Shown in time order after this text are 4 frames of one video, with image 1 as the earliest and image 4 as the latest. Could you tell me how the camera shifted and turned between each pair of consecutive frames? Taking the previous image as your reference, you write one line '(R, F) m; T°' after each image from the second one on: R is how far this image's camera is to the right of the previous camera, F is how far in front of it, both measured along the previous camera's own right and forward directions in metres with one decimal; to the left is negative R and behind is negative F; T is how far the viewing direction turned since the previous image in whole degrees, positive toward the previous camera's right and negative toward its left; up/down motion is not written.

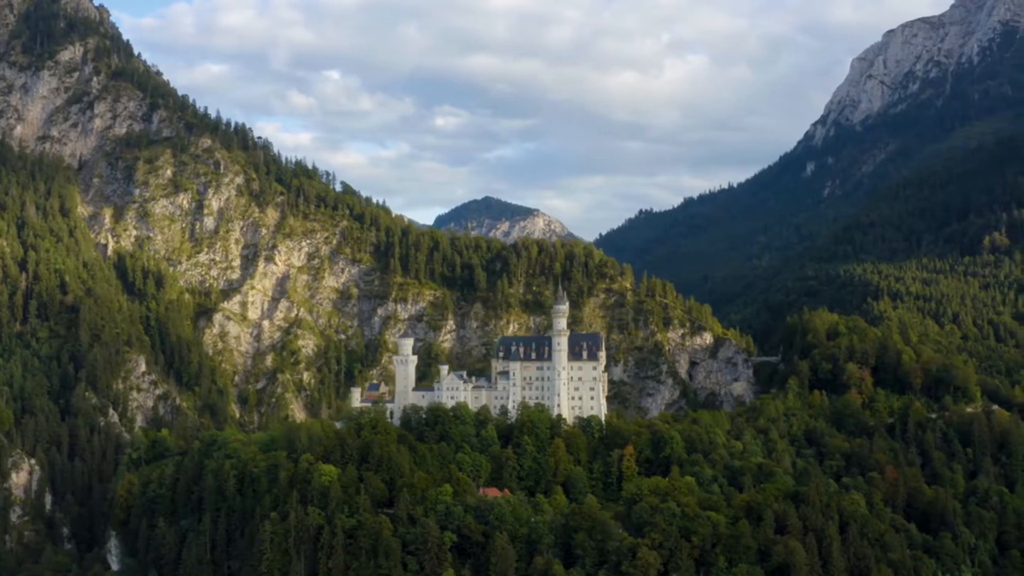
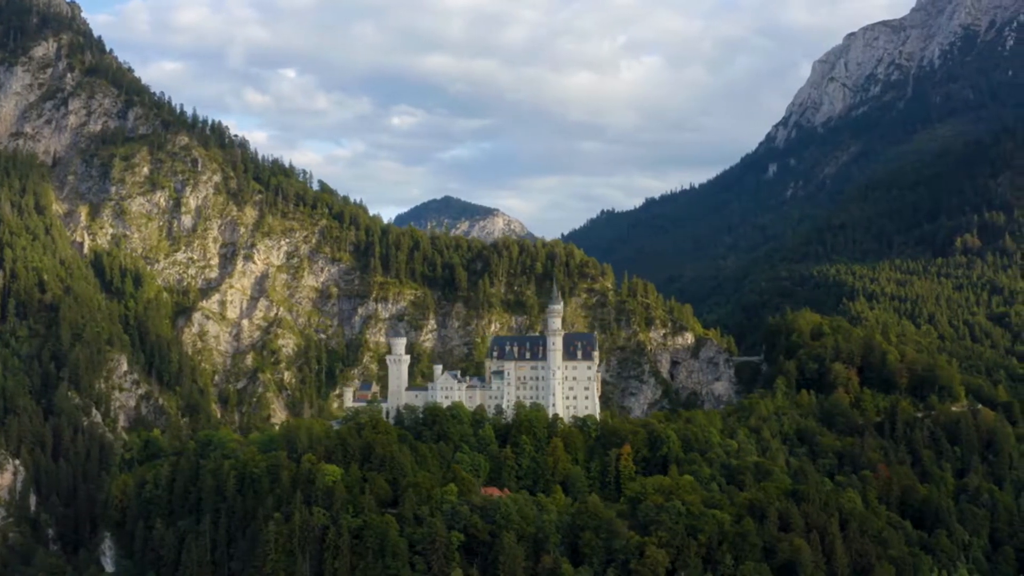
(-3.7, -0.1) m; +2°
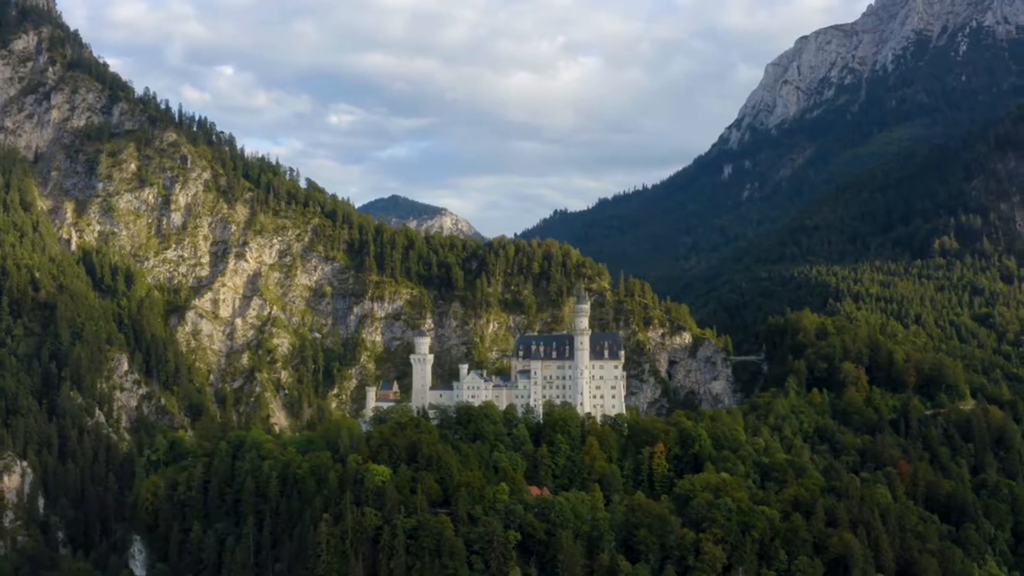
(-8.7, -0.2) m; +3°
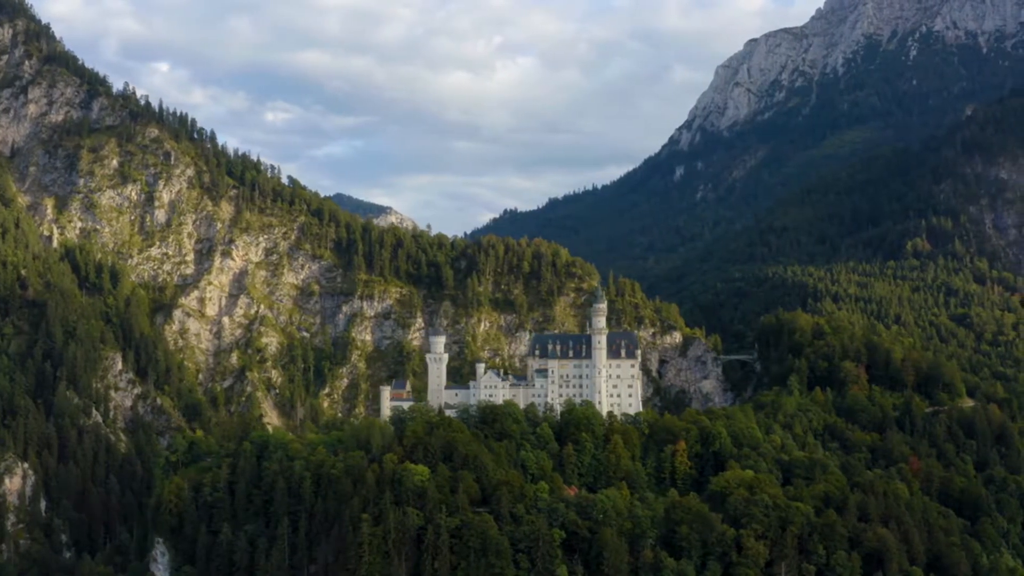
(-8.0, -0.3) m; +3°
